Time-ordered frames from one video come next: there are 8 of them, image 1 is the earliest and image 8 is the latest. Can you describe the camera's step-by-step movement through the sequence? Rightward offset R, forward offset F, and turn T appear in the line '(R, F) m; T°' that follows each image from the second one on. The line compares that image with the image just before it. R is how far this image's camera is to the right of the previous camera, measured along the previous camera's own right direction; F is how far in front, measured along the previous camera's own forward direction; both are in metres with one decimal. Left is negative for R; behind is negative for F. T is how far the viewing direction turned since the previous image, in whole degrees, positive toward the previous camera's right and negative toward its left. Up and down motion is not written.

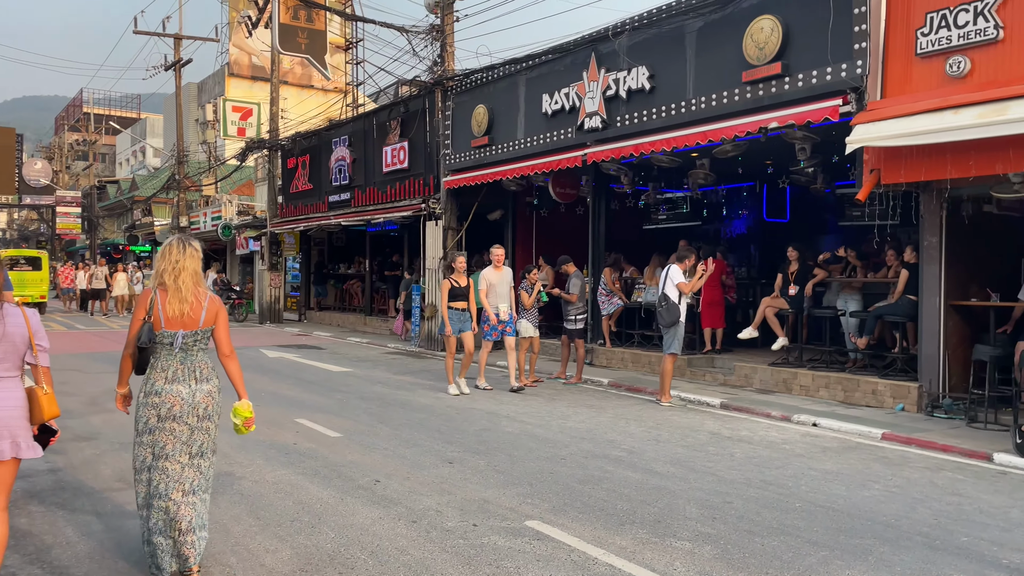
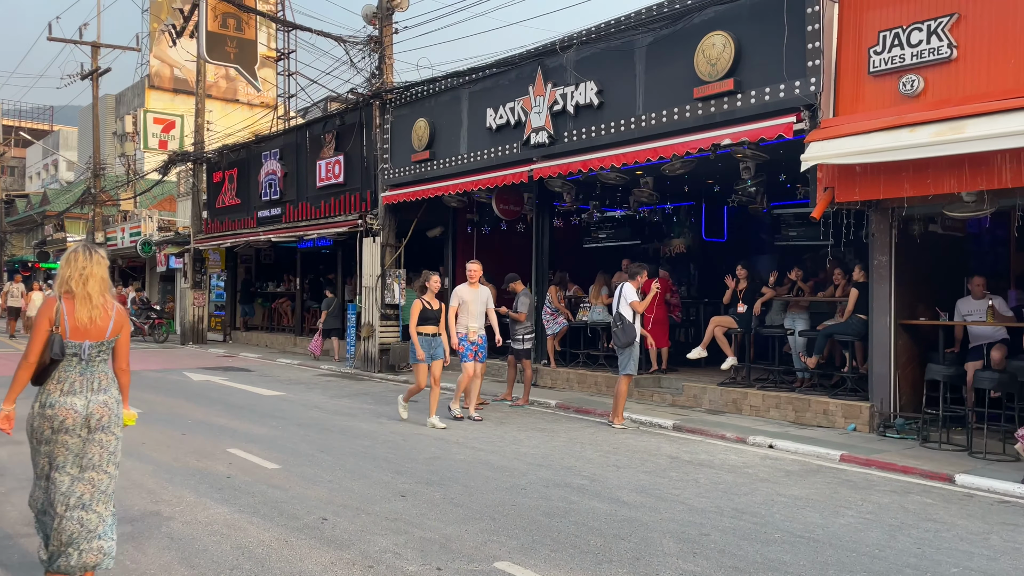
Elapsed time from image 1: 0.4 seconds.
(-0.2, +0.4) m; +5°
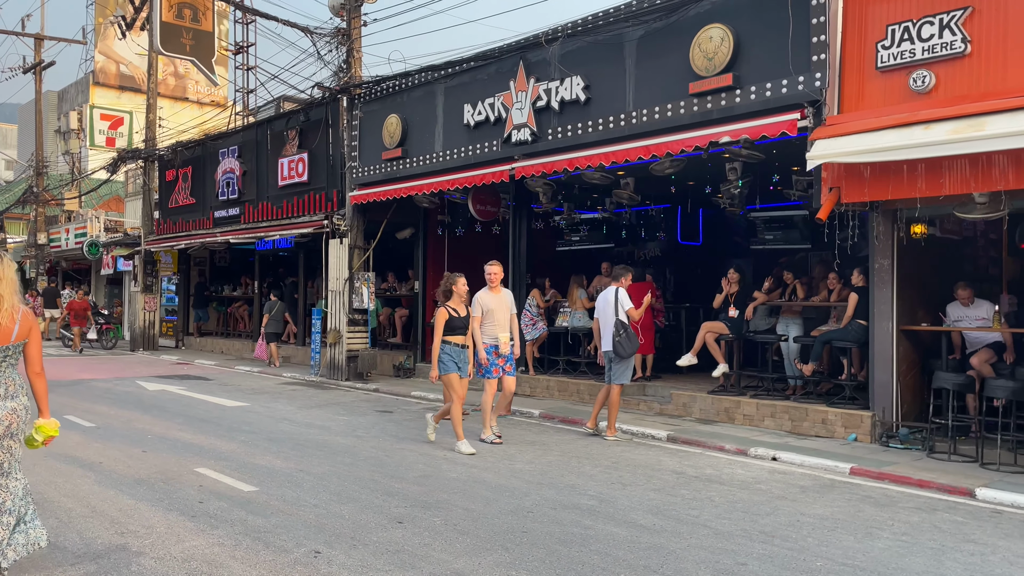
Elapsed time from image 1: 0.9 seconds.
(-0.4, +0.6) m; +3°
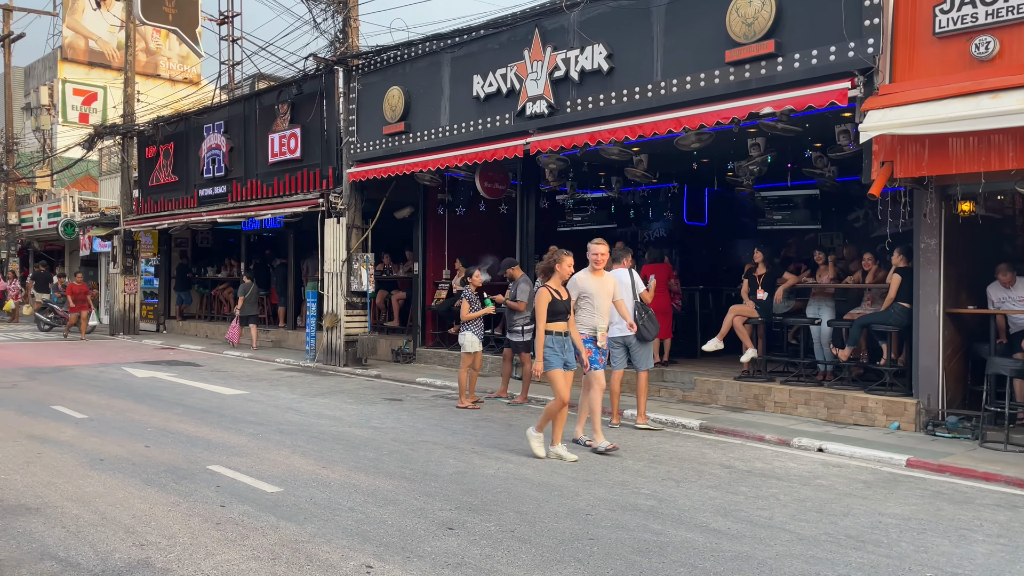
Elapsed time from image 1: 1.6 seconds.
(-0.6, +0.6) m; +2°
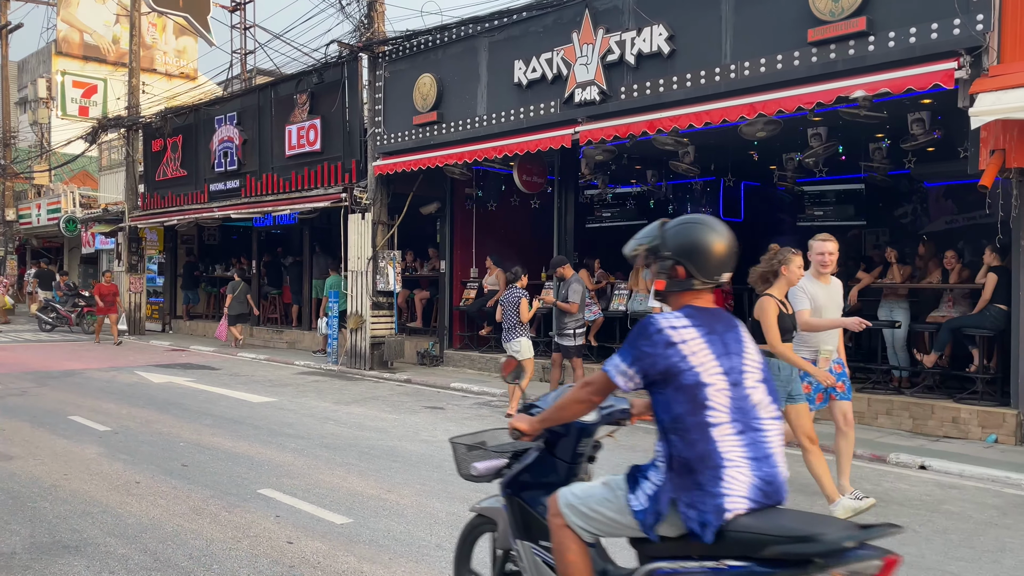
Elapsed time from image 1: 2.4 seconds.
(-0.7, +0.8) m; 0°
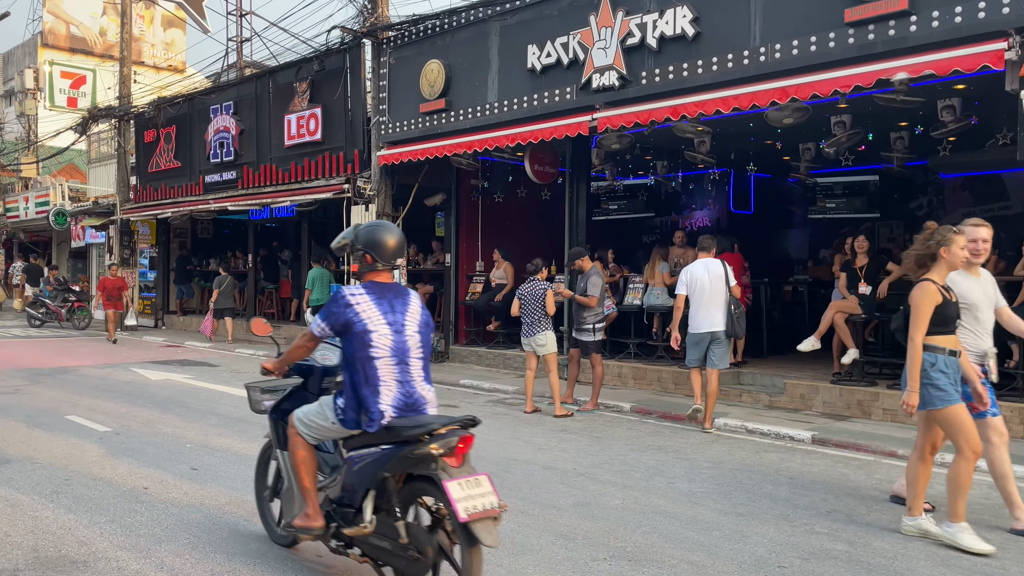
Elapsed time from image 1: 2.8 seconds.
(-0.3, +0.4) m; +1°
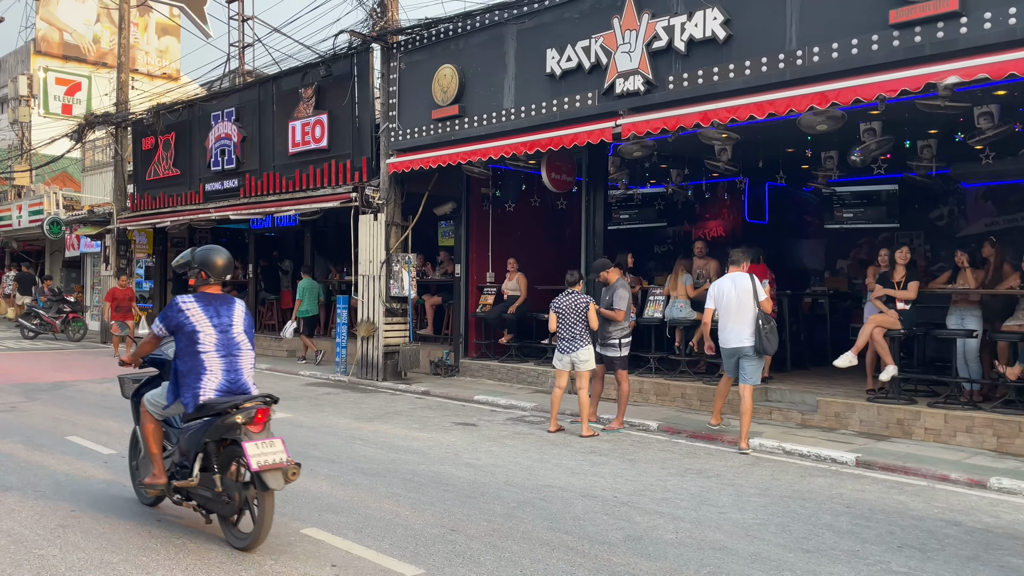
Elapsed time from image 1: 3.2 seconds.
(-0.3, +0.4) m; +1°
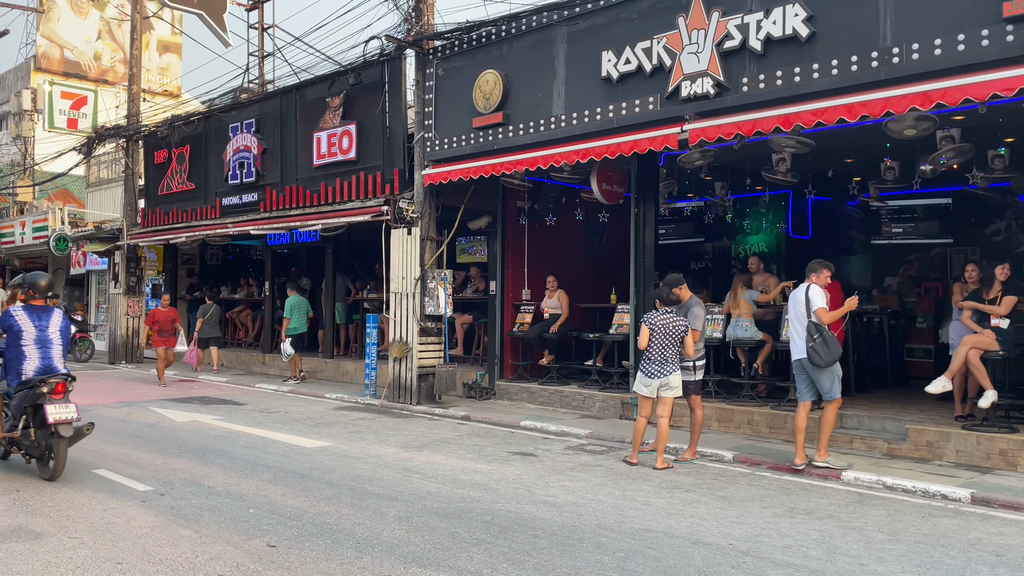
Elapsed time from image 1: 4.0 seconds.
(-0.7, +0.7) m; 0°
